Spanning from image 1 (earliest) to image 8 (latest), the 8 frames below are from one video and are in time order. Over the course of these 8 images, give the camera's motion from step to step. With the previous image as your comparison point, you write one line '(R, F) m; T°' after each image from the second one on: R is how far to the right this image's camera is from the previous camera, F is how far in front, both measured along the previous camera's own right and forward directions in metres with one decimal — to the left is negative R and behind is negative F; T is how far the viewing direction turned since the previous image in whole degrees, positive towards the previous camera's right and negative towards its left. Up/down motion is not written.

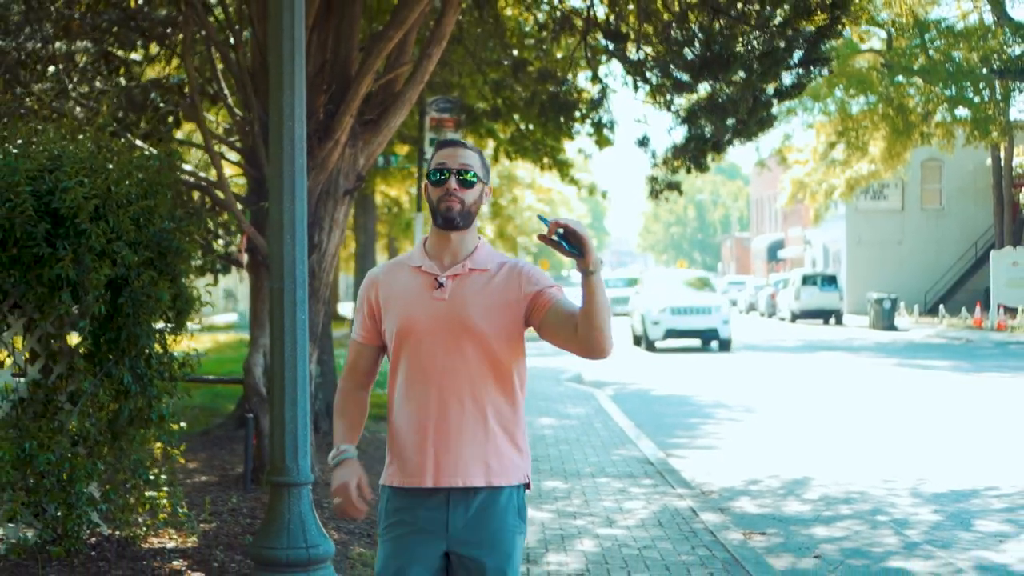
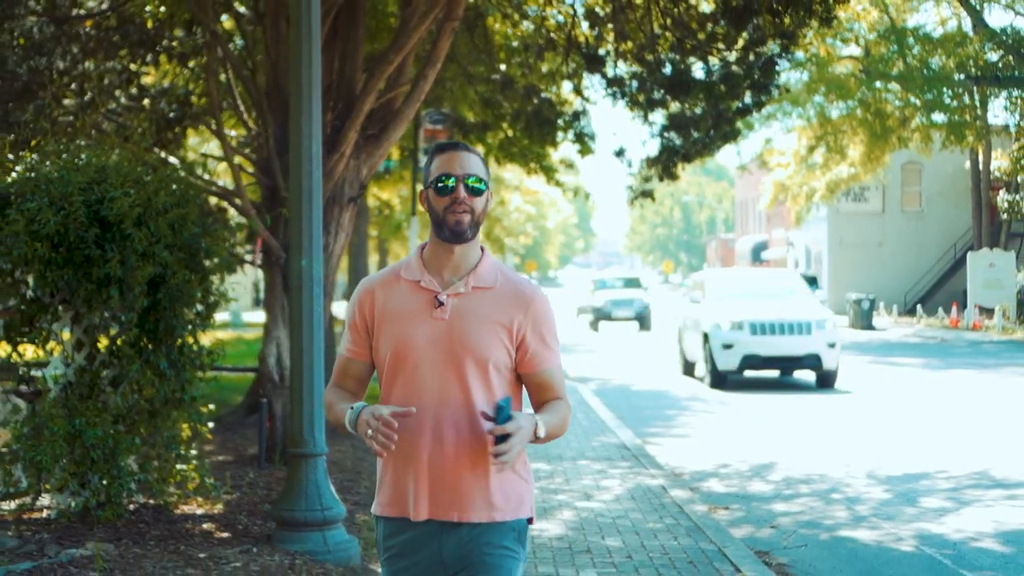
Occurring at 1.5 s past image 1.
(0.0, -1.1) m; +1°
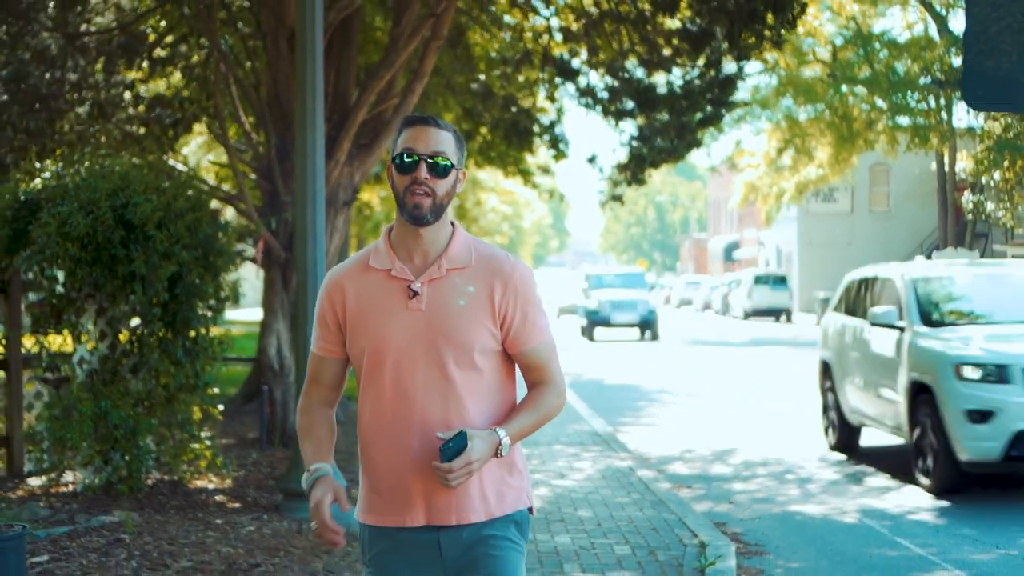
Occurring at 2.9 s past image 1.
(-0.1, -1.0) m; +1°
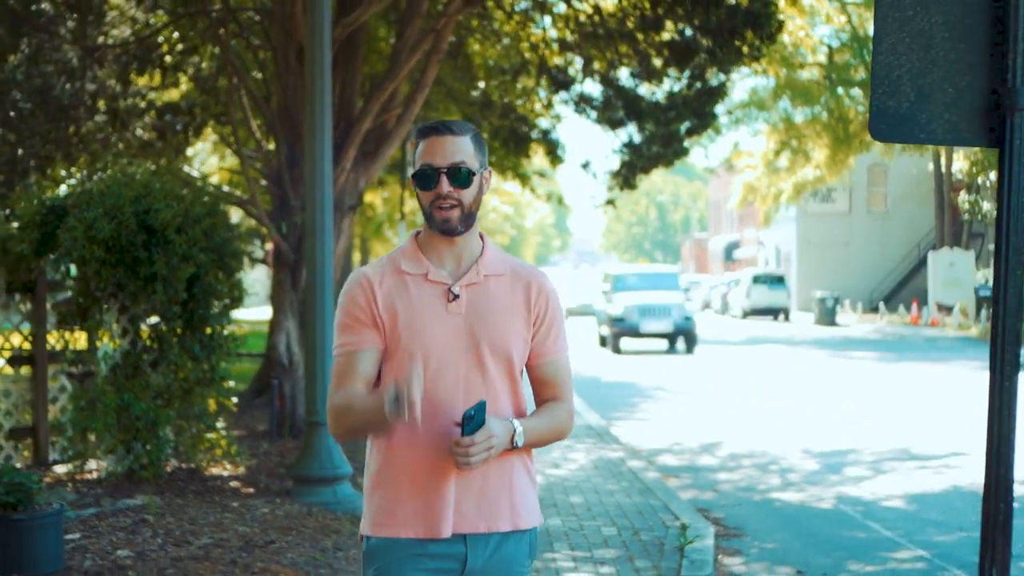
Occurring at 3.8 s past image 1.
(+0.1, -0.7) m; 0°
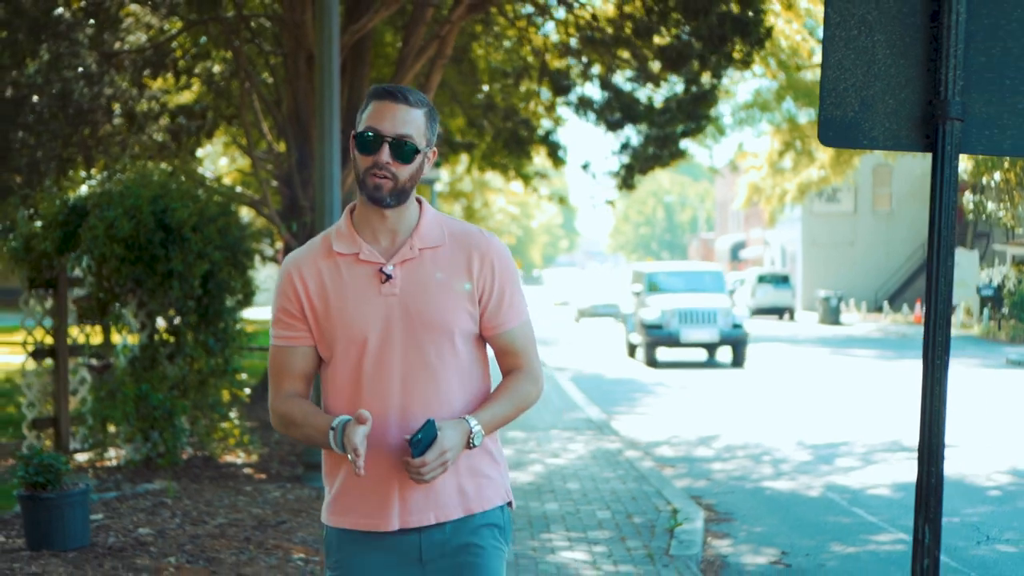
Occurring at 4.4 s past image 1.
(+0.1, -0.5) m; 0°
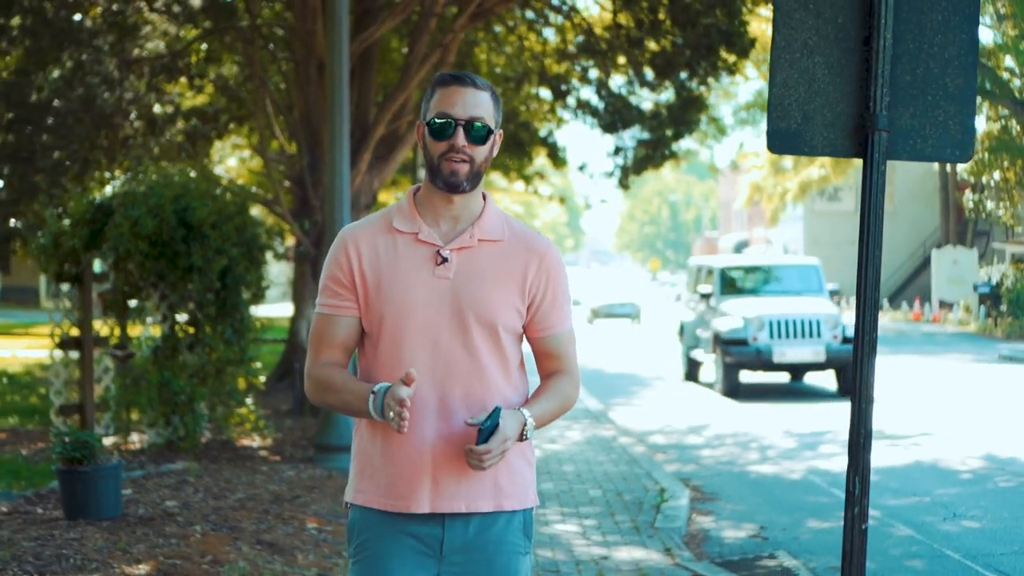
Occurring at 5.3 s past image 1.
(+0.1, -0.7) m; 0°
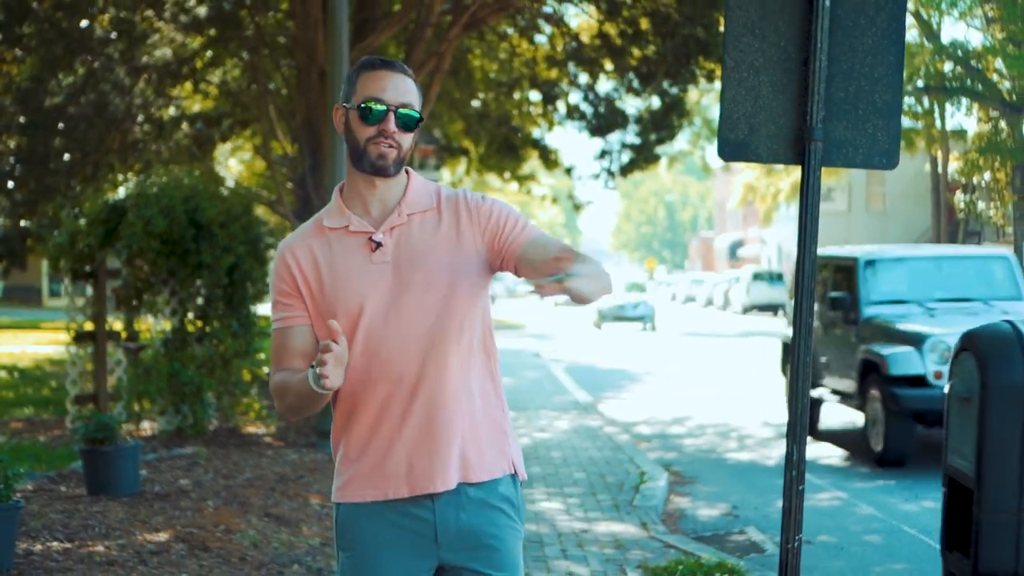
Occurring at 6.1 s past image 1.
(+0.1, -0.7) m; 0°
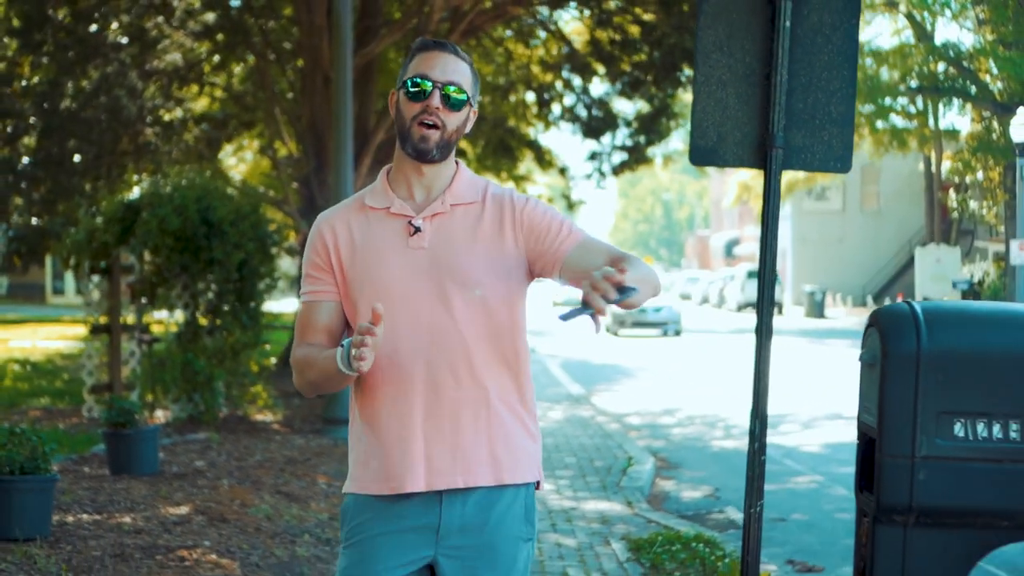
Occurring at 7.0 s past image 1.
(0.0, -0.7) m; 0°
